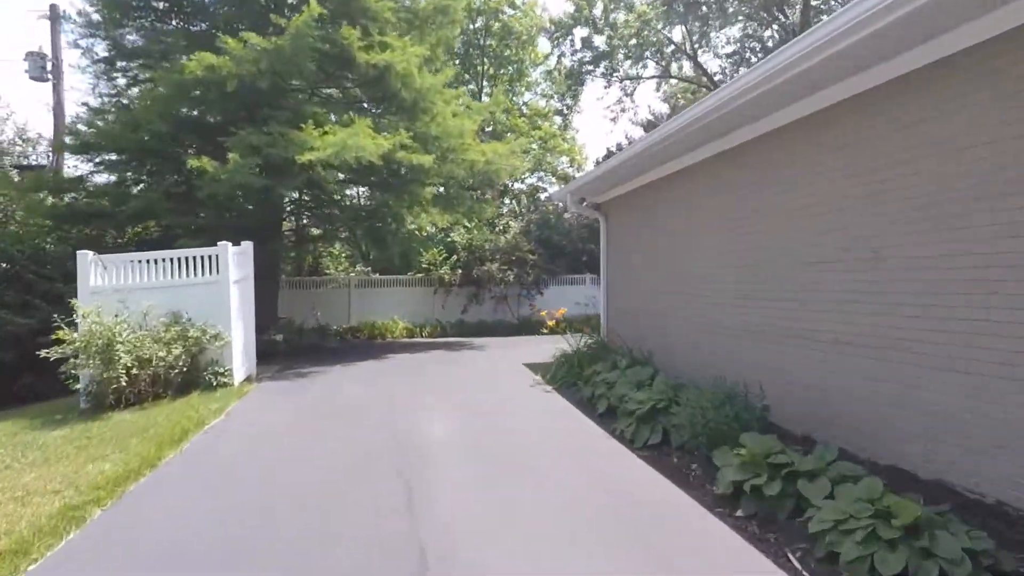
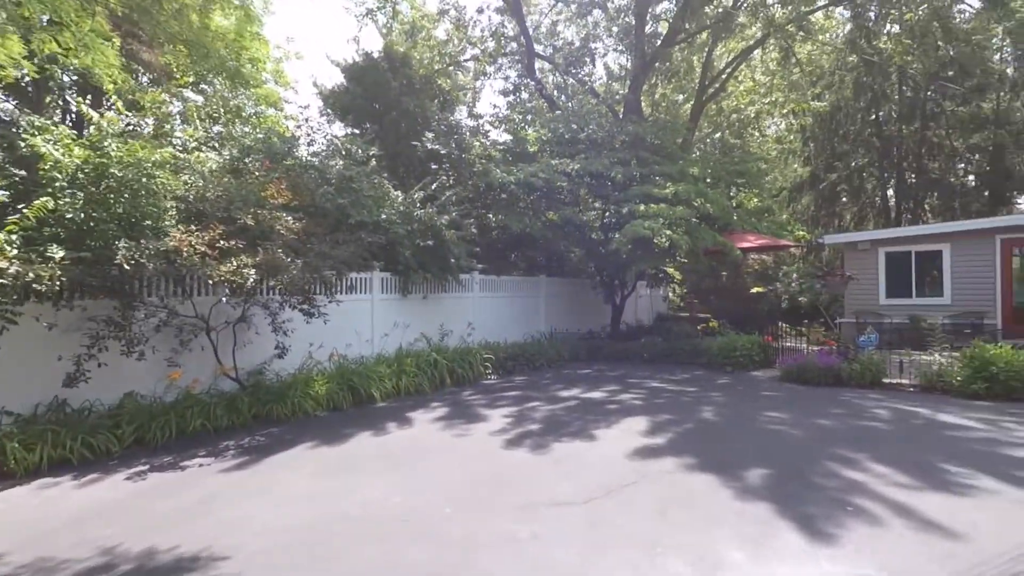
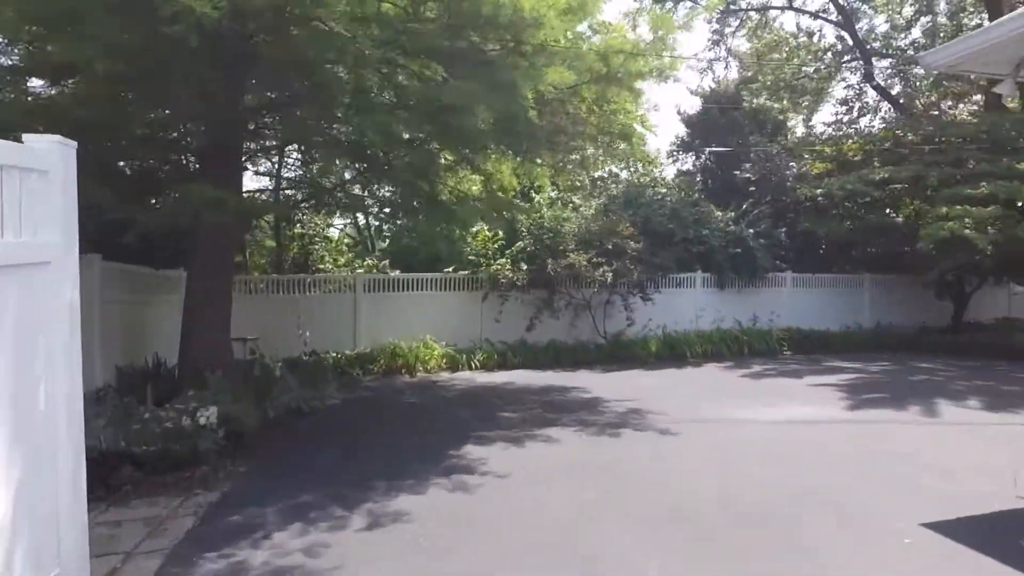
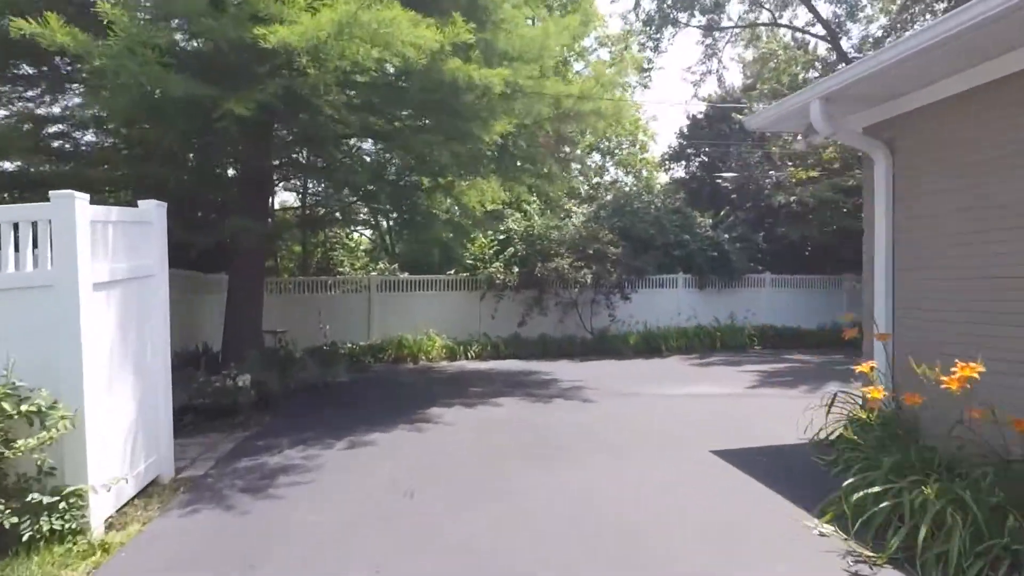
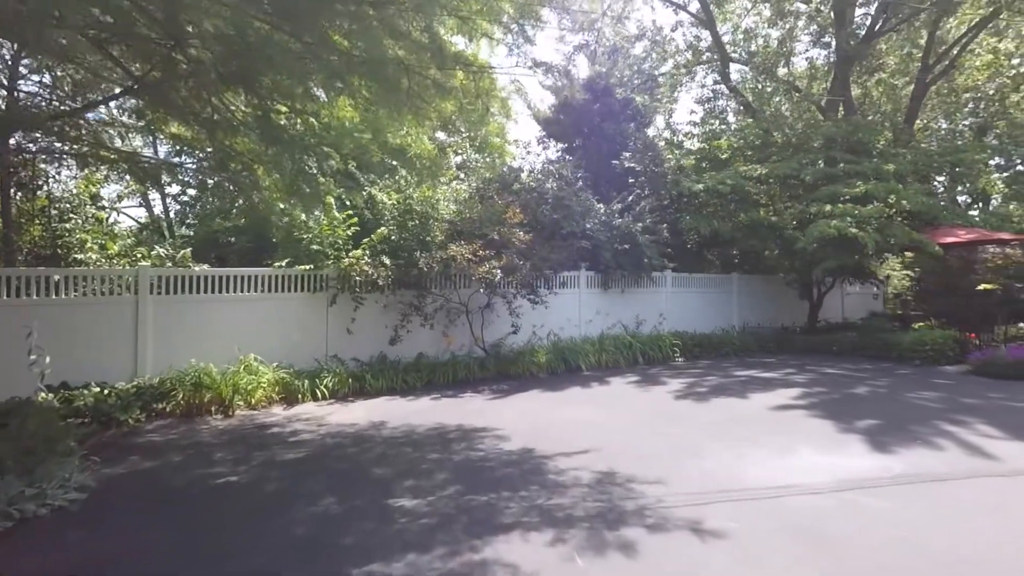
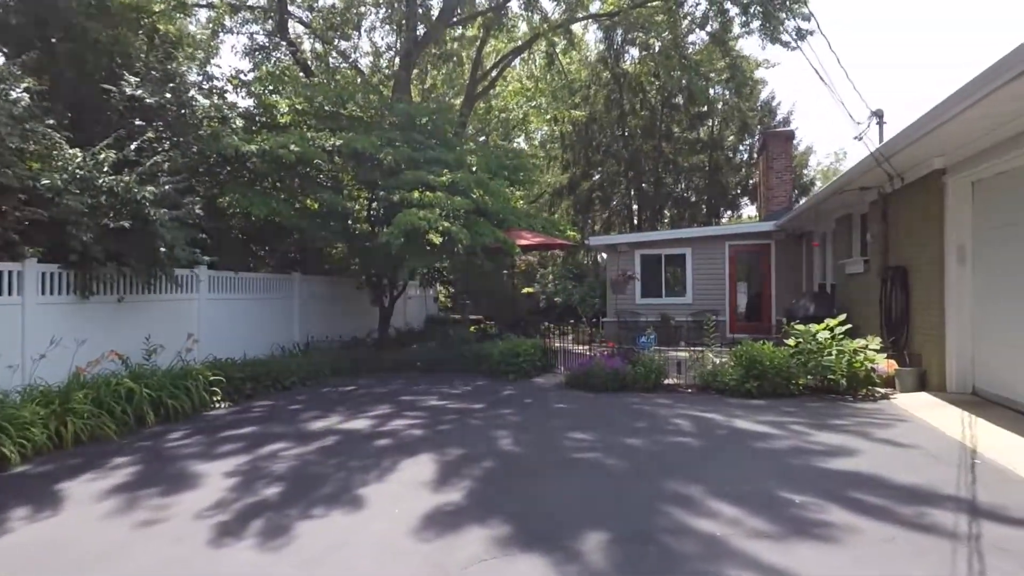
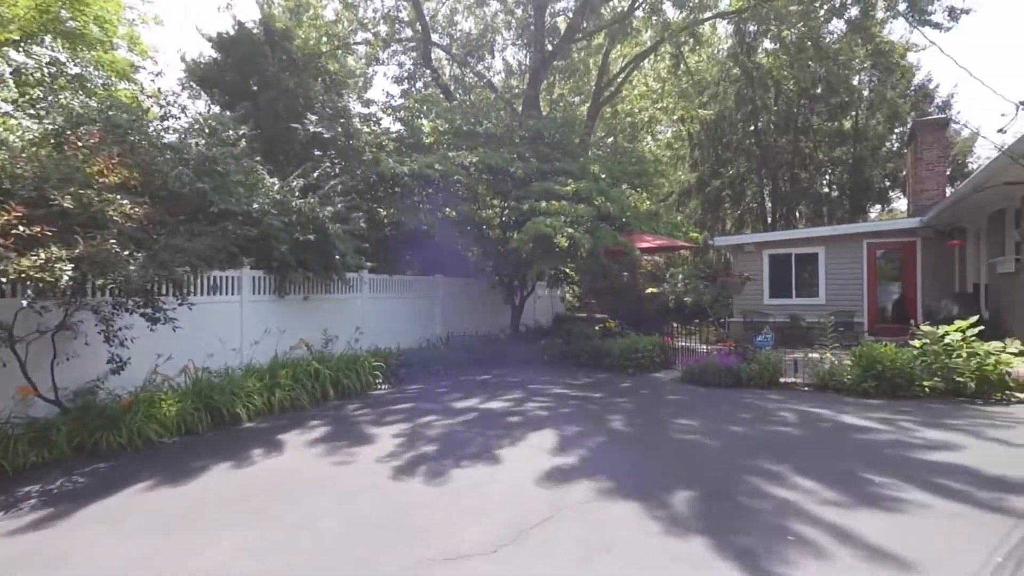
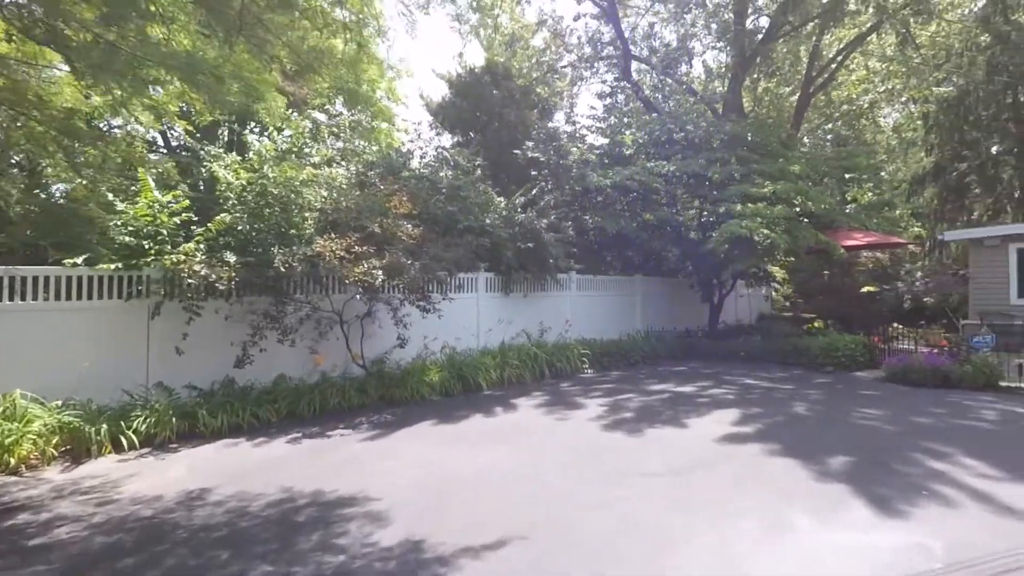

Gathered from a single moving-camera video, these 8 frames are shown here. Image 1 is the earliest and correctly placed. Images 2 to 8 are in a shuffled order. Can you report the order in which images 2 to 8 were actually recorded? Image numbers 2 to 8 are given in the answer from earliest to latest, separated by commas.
4, 3, 5, 8, 2, 7, 6
